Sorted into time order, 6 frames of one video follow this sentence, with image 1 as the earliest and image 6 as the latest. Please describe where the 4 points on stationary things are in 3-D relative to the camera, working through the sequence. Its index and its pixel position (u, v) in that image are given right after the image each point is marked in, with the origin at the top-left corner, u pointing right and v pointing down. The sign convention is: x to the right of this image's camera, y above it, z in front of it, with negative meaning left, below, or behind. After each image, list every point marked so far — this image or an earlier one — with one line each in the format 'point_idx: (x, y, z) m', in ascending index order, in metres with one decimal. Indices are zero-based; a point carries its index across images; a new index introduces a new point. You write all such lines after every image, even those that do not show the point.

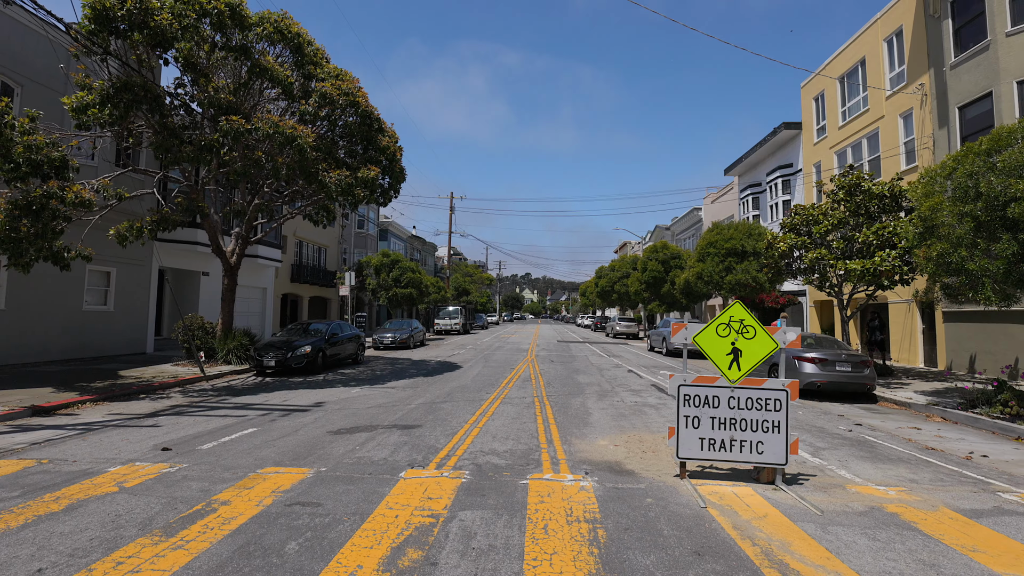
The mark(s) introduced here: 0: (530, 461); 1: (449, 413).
0: (+0.2, -2.1, +6.6) m
1: (-1.1, -2.2, +9.8) m
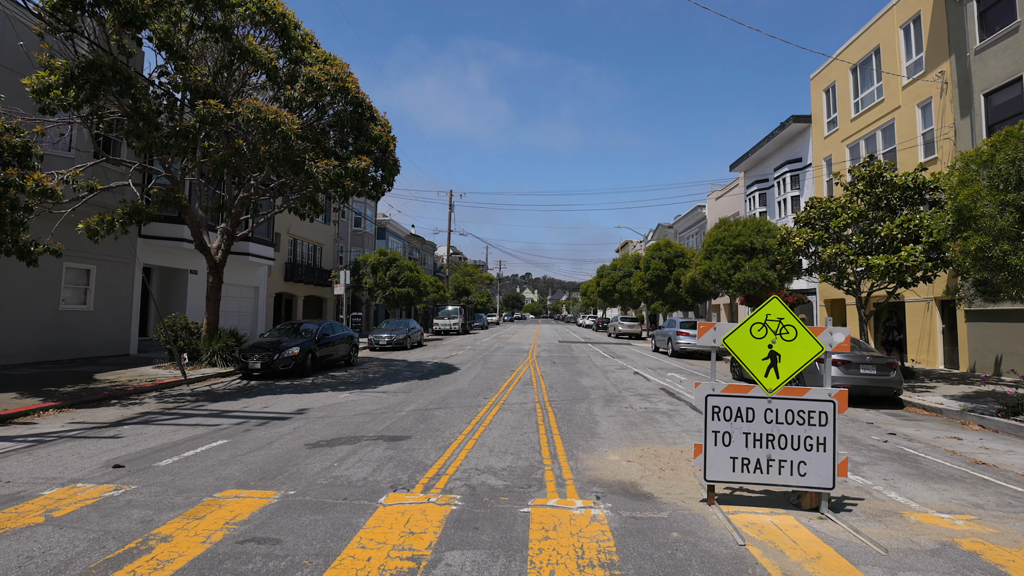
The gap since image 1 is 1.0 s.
0: (+0.2, -2.0, +5.7) m
1: (-1.1, -2.2, +8.9) m
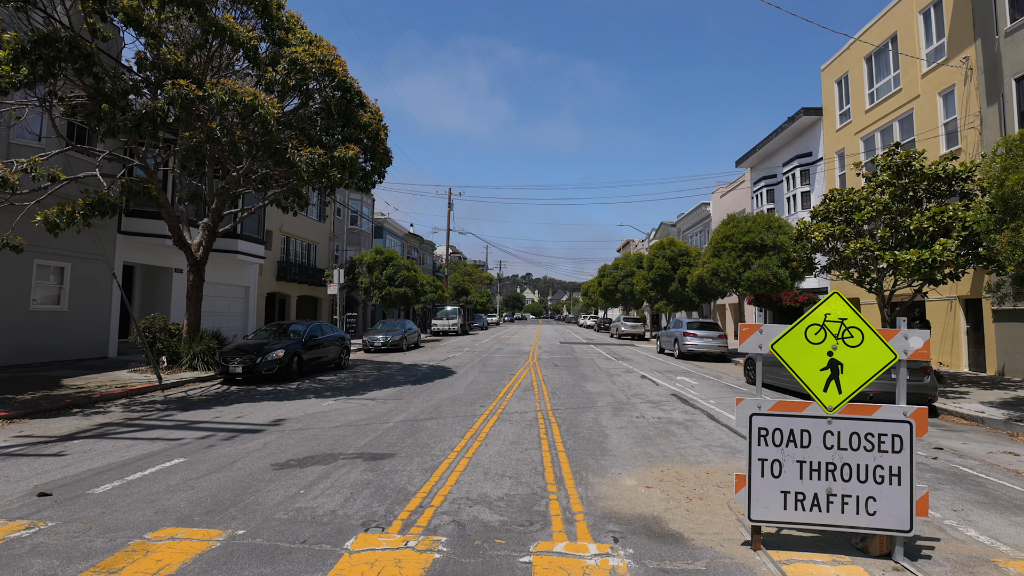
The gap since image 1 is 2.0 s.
0: (+0.2, -2.0, +4.7) m
1: (-1.2, -2.1, +7.9) m
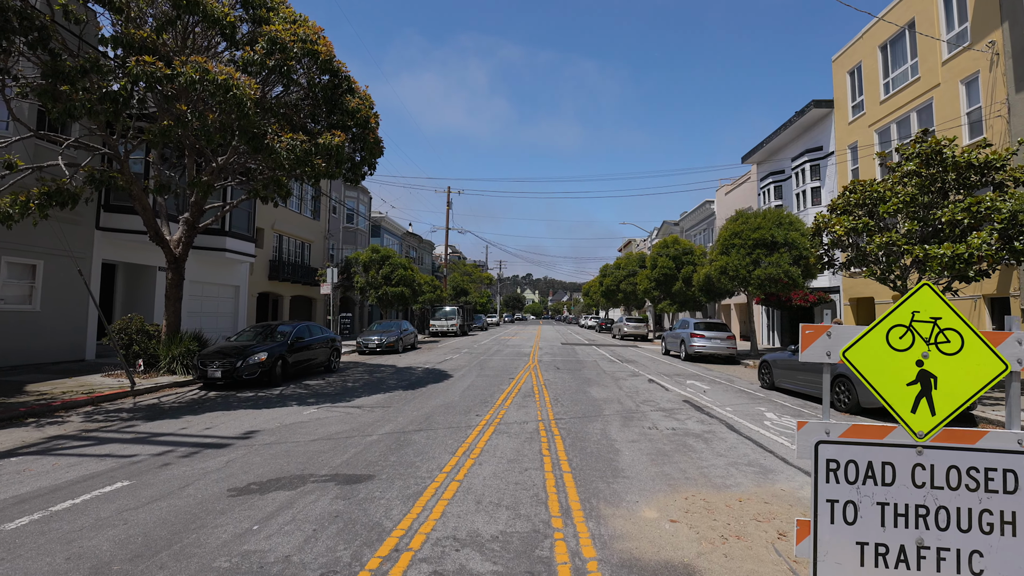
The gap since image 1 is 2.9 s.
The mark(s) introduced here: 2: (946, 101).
0: (+0.2, -1.9, +3.8) m
1: (-1.2, -2.1, +7.0) m
2: (+14.0, +6.0, +17.6) m
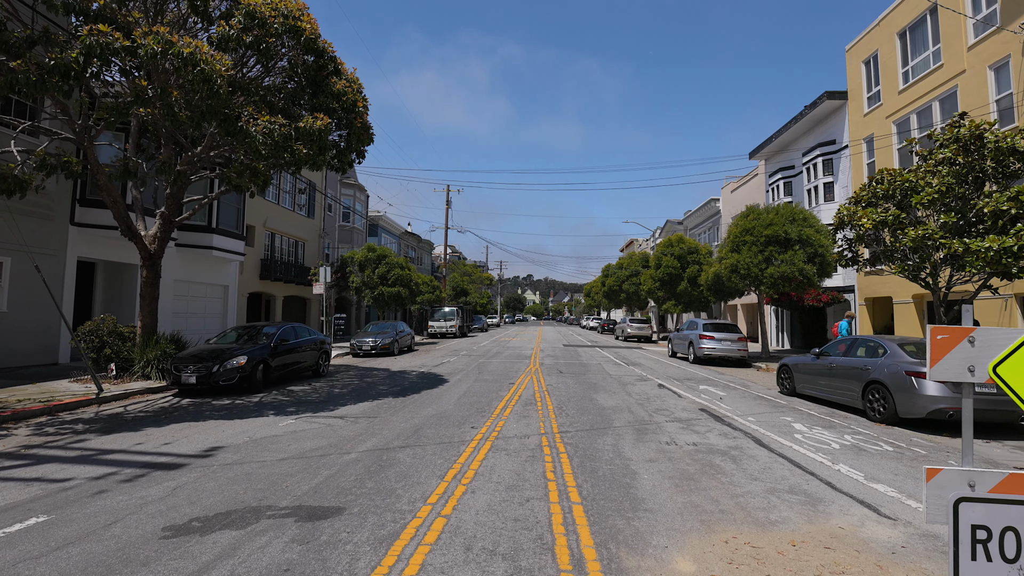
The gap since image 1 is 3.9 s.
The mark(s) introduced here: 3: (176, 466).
0: (+0.2, -1.9, +2.8) m
1: (-1.2, -2.0, +6.0) m
2: (+14.0, +6.1, +16.5) m
3: (-4.0, -2.1, +6.5) m
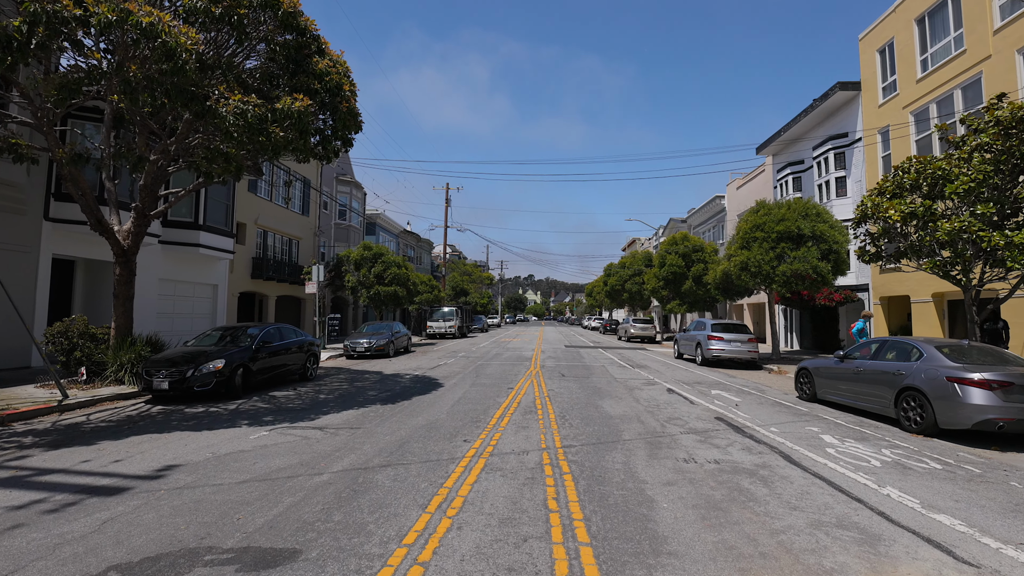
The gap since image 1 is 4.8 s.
0: (+0.1, -1.8, +1.9) m
1: (-1.2, -2.0, +5.1) m
2: (+13.9, +6.1, +15.6) m
3: (-4.0, -2.1, +5.6) m
